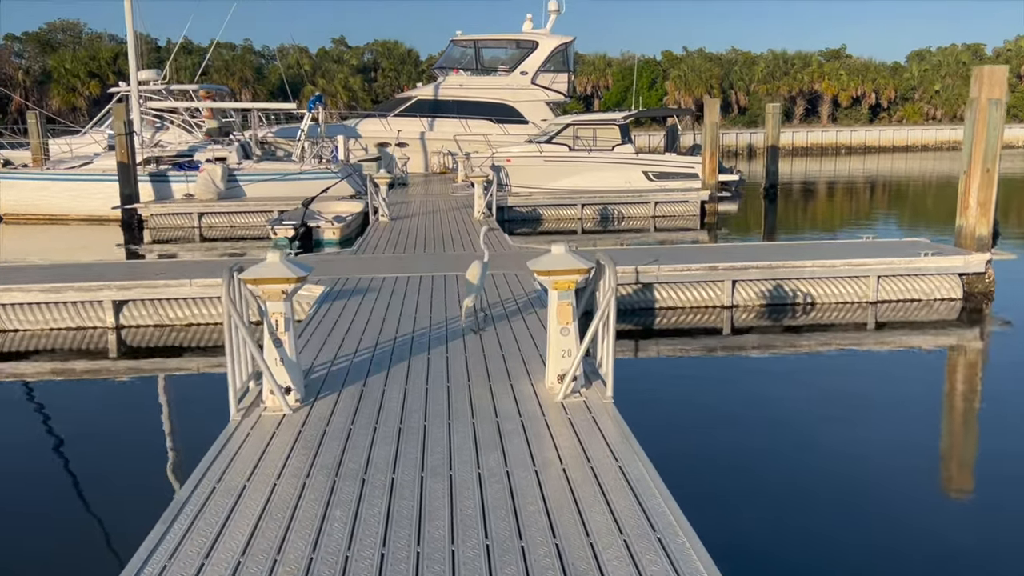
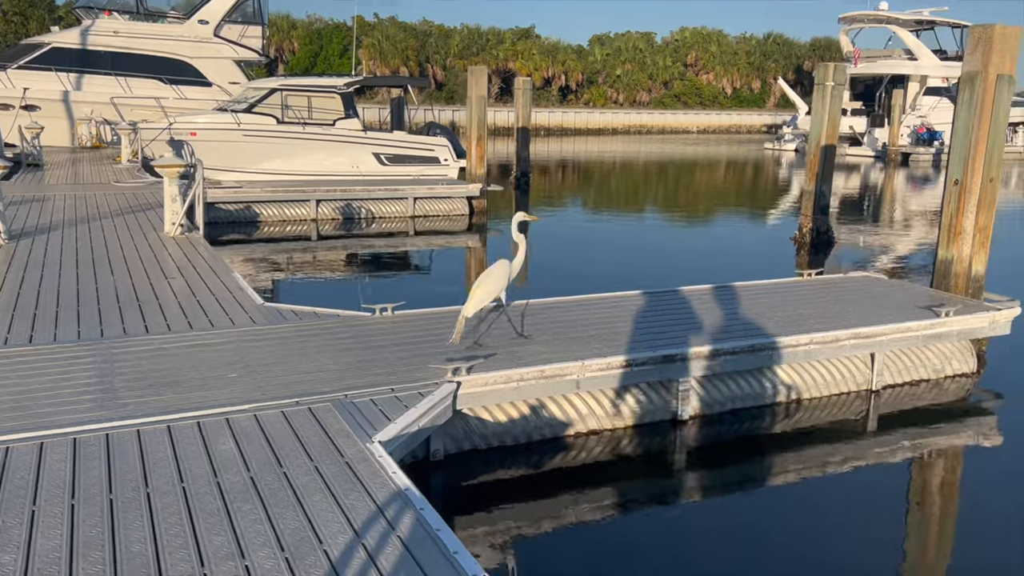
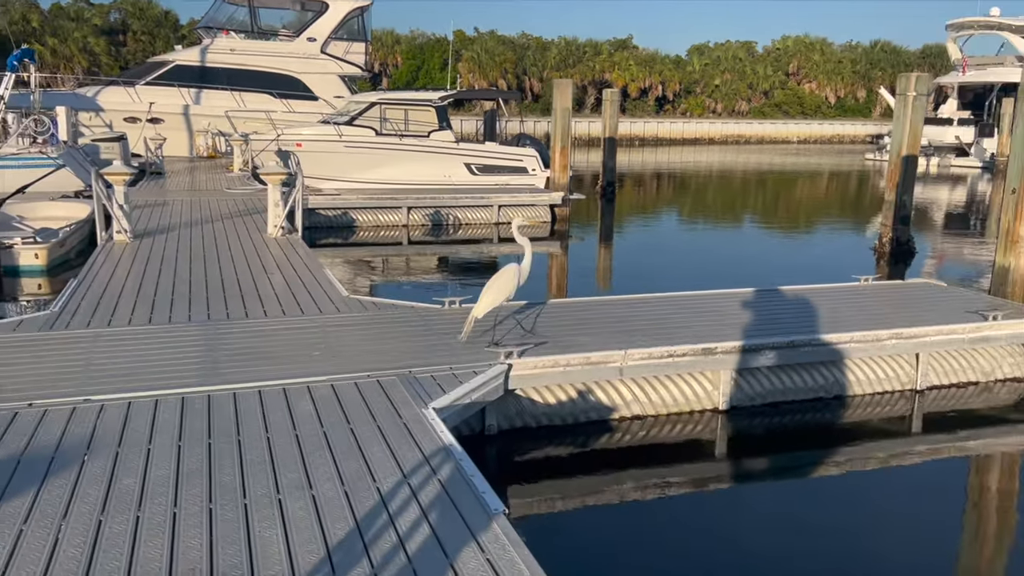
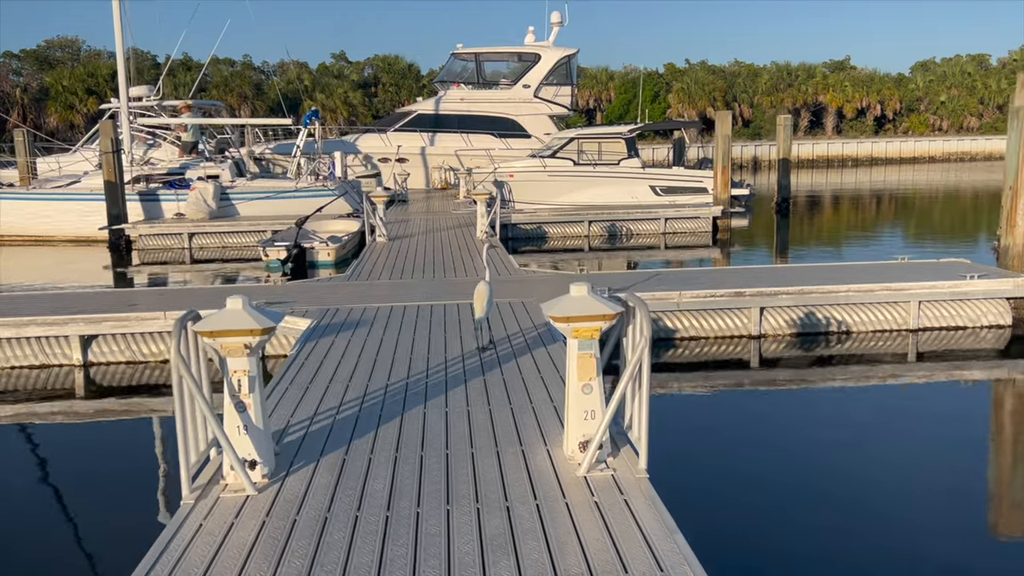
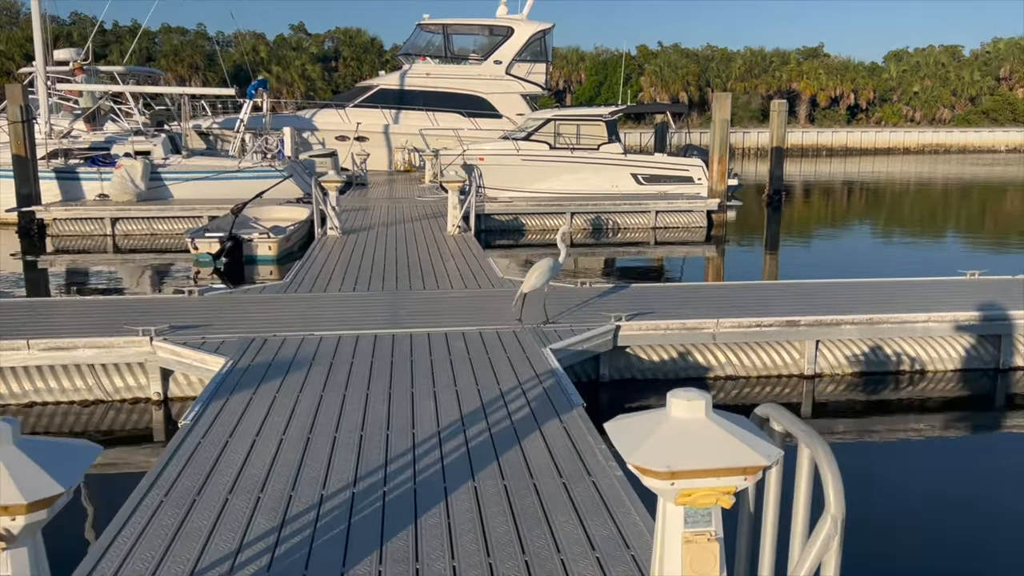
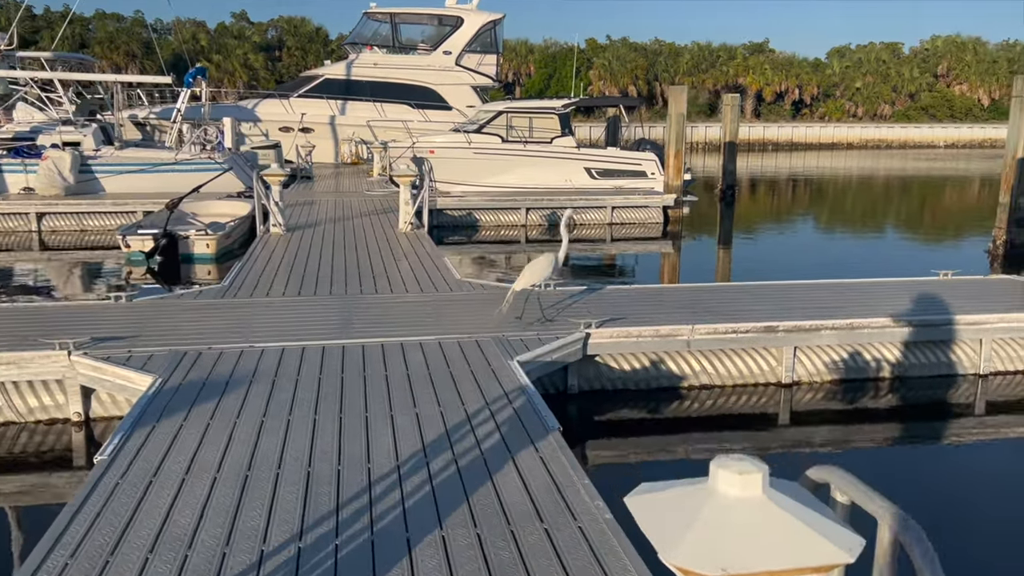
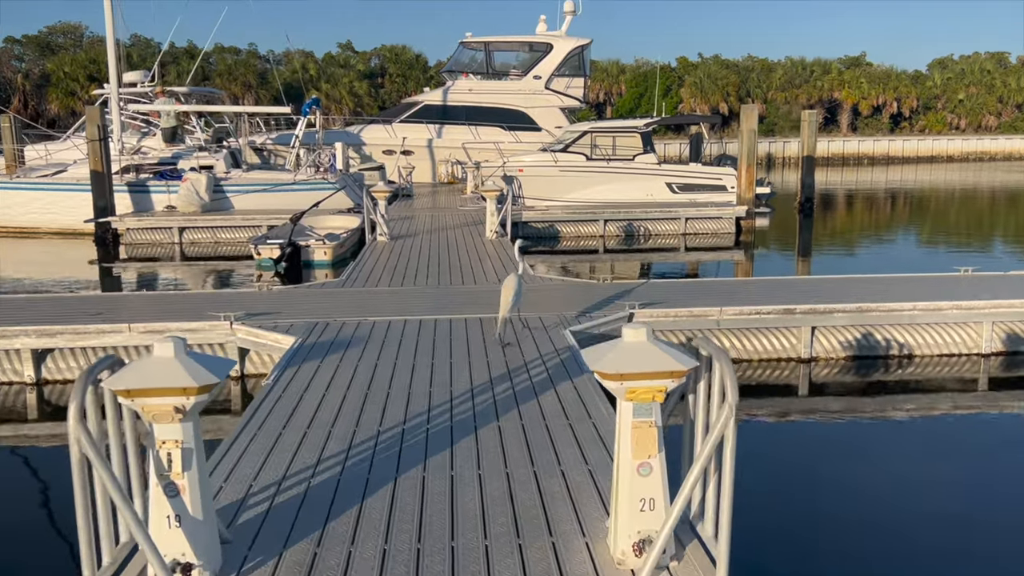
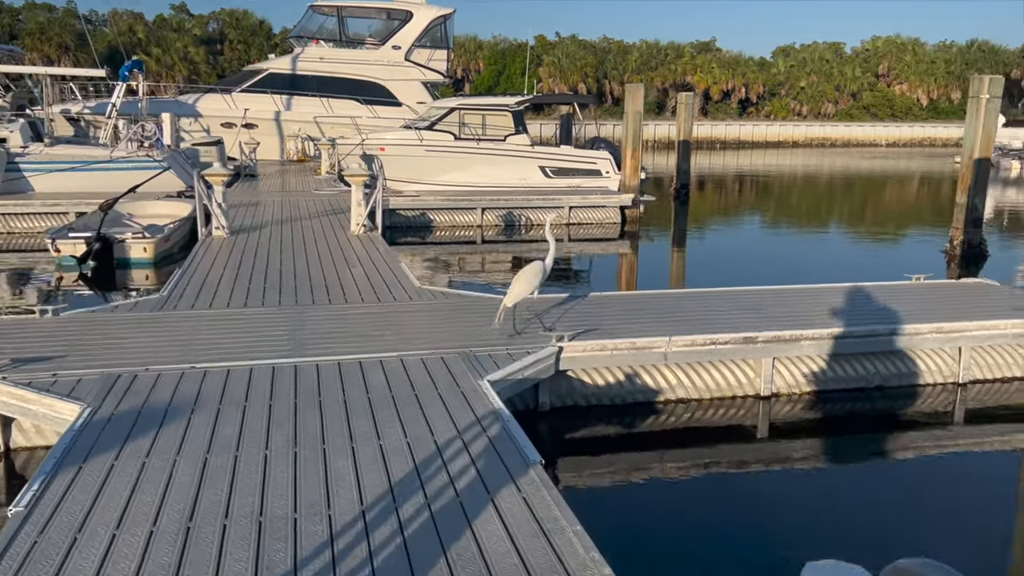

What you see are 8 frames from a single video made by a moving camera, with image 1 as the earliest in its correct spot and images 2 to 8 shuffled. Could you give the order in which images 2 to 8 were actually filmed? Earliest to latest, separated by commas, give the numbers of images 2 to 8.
4, 7, 5, 6, 8, 3, 2
